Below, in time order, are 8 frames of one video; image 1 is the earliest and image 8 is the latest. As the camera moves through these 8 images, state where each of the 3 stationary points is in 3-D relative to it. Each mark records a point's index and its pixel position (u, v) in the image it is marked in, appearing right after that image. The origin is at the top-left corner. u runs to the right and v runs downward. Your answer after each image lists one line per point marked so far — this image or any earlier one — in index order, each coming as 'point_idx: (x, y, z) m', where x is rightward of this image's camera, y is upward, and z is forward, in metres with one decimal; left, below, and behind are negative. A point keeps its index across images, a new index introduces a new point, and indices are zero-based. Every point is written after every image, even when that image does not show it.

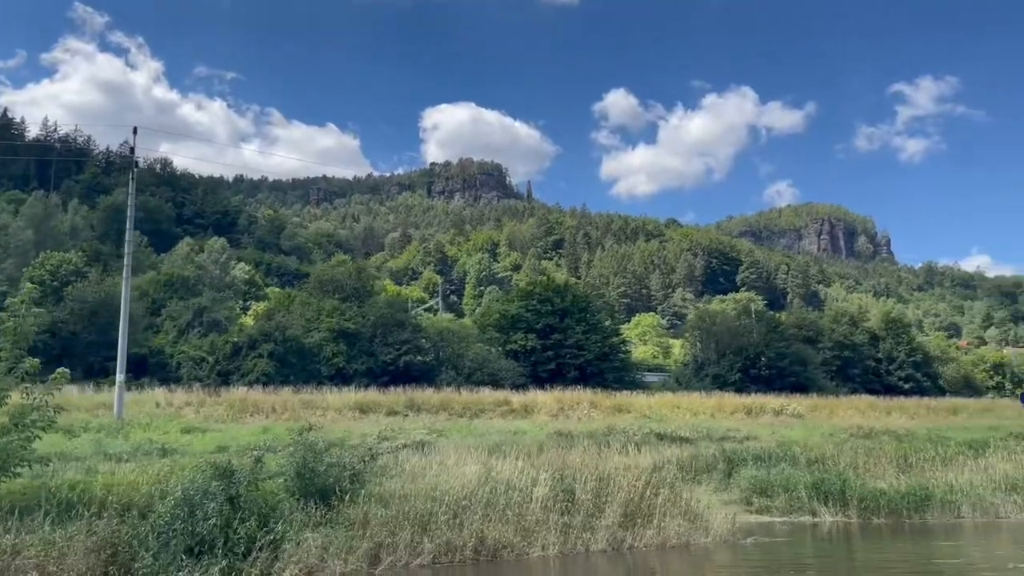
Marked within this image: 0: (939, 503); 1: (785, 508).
0: (+8.6, -4.4, +17.4) m
1: (+5.9, -4.7, +18.5) m
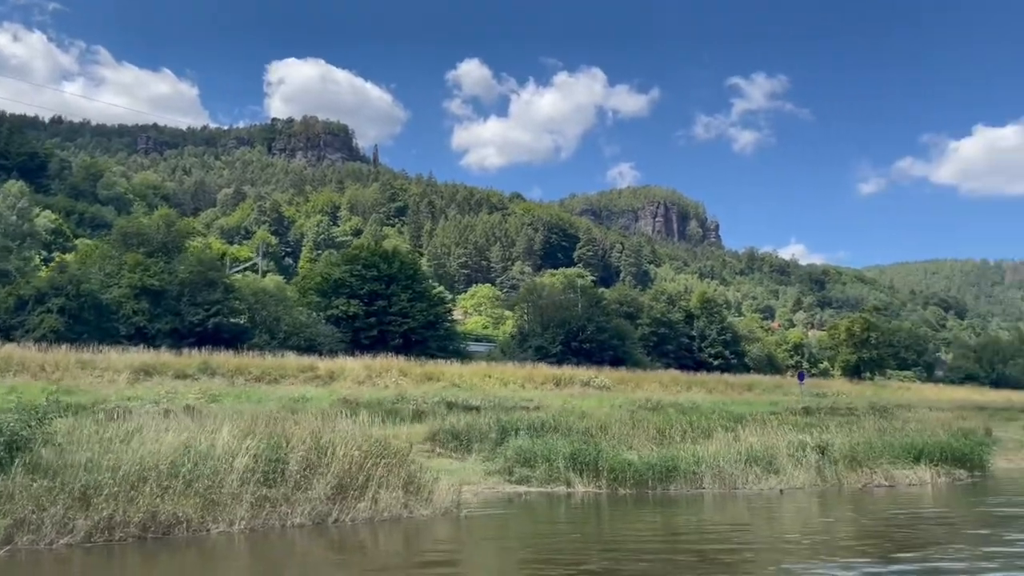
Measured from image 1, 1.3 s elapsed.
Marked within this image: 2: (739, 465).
0: (+3.5, -3.9, +17.9) m
1: (+0.7, -4.1, +18.4) m
2: (+4.8, -3.8, +18.1) m
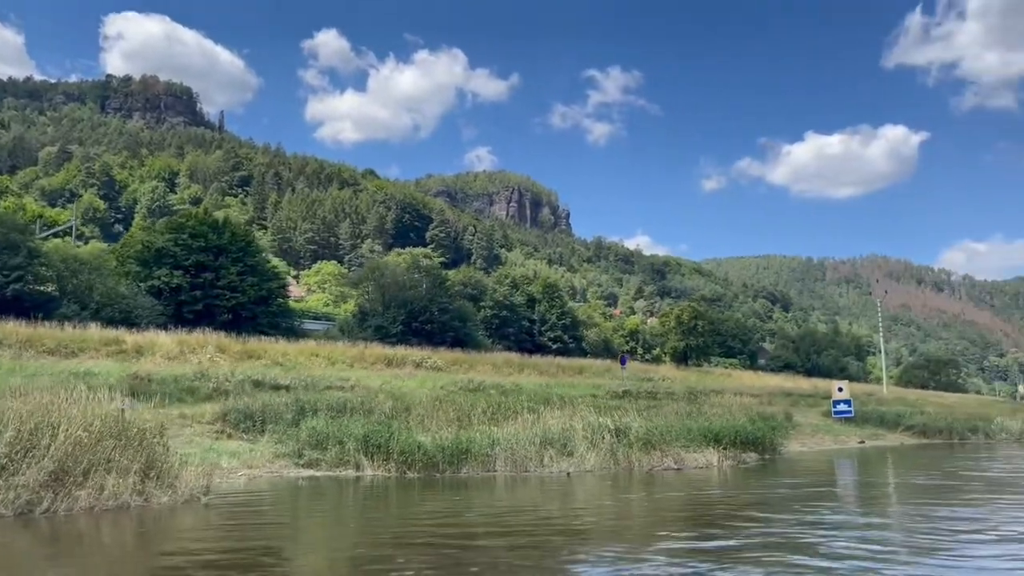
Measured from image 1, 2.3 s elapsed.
0: (-0.7, -3.5, +17.4) m
1: (-3.7, -3.5, +17.5) m
2: (+0.4, -3.4, +17.9) m
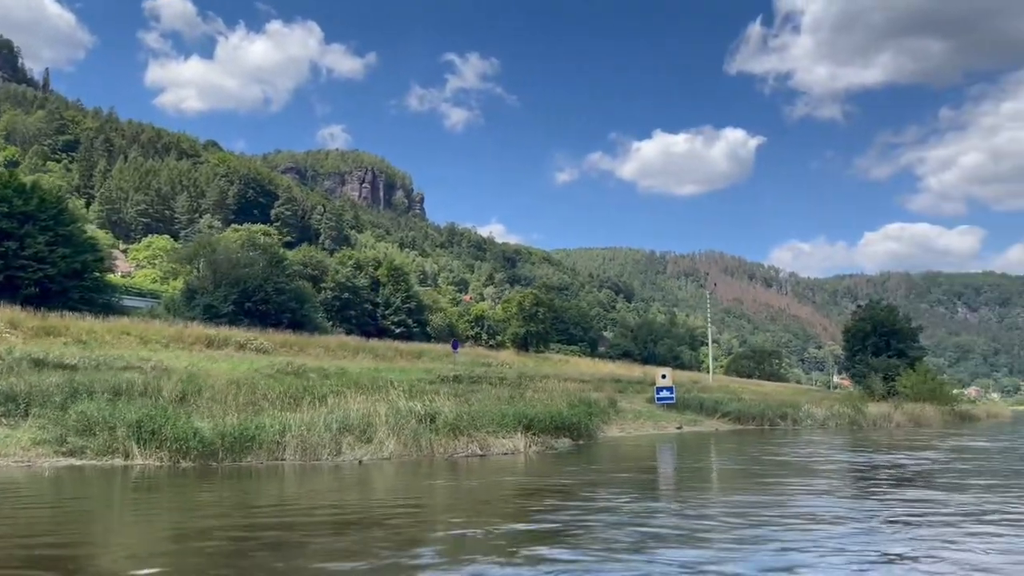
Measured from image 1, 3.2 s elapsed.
0: (-4.7, -3.0, +16.1) m
1: (-7.6, -2.9, +15.7) m
2: (-3.6, -2.9, +16.7) m
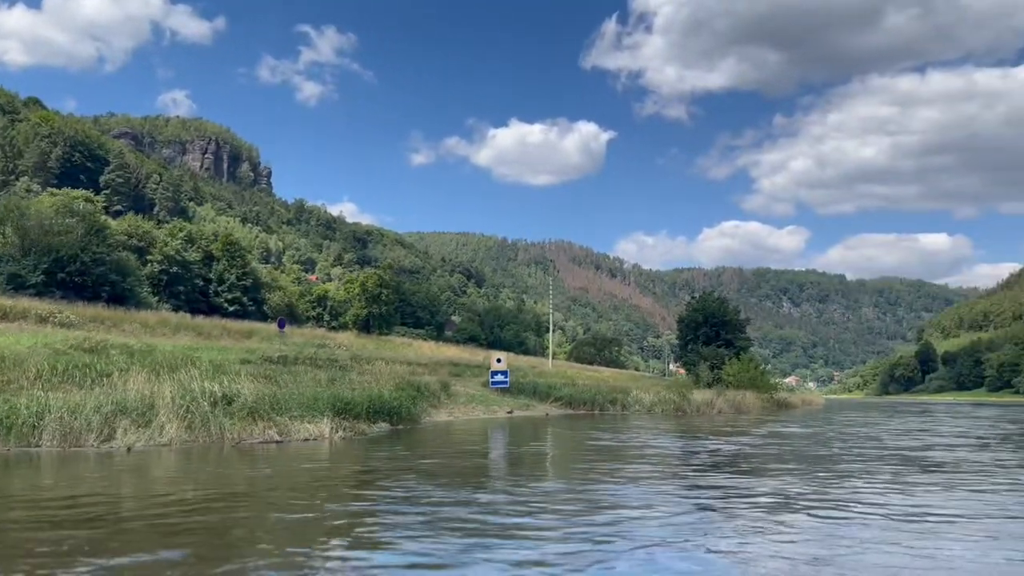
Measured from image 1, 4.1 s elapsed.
0: (-8.1, -2.3, +14.0) m
1: (-10.9, -2.2, +13.1) m
2: (-7.1, -2.2, +14.8) m
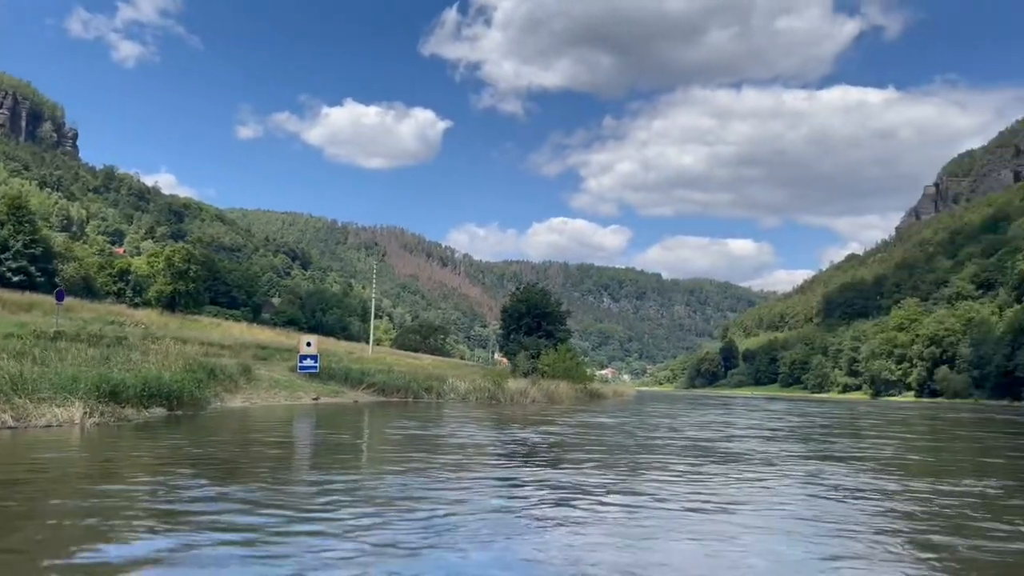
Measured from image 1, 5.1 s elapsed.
0: (-11.2, -1.5, +10.9) m
1: (-13.8, -1.4, +9.5) m
2: (-10.4, -1.5, +11.9) m
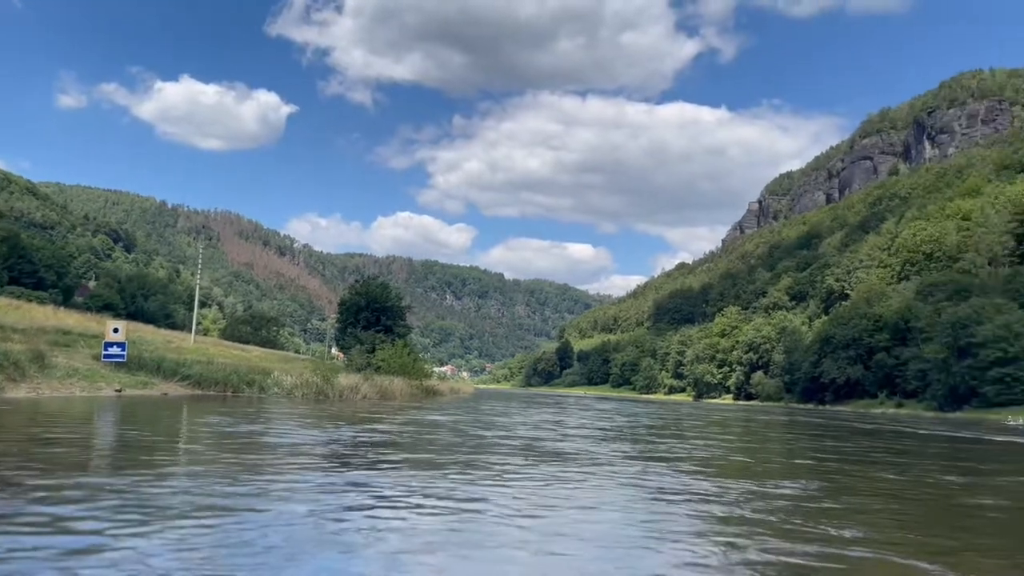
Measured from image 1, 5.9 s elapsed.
0: (-13.2, -0.9, +7.6) m
1: (-15.4, -0.6, +5.7) m
2: (-12.6, -0.9, +8.7) m
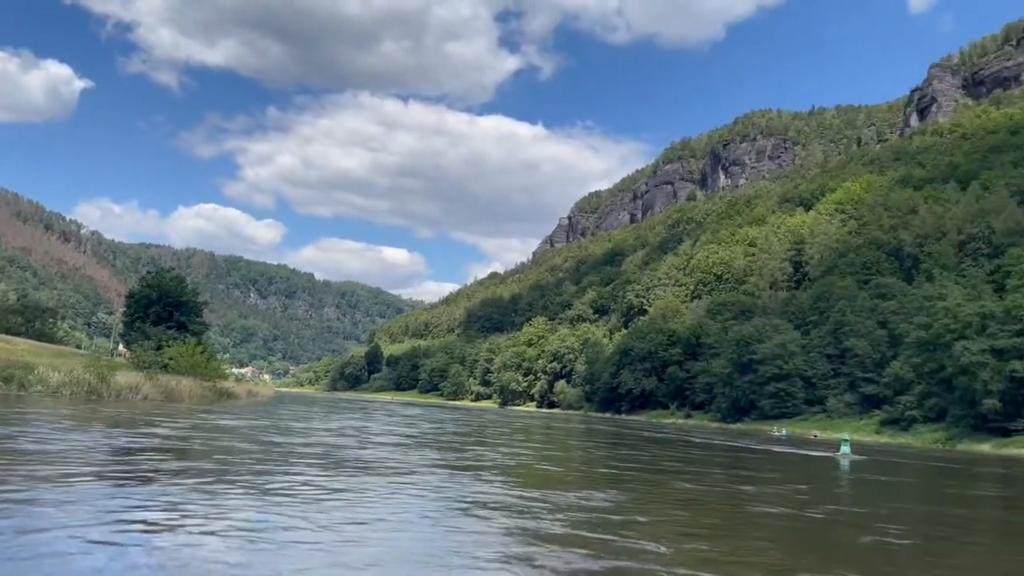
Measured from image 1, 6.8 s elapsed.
0: (-14.4, -0.1, +3.3) m
1: (-16.1, +0.3, +1.0) m
2: (-14.1, -0.1, +4.5) m
